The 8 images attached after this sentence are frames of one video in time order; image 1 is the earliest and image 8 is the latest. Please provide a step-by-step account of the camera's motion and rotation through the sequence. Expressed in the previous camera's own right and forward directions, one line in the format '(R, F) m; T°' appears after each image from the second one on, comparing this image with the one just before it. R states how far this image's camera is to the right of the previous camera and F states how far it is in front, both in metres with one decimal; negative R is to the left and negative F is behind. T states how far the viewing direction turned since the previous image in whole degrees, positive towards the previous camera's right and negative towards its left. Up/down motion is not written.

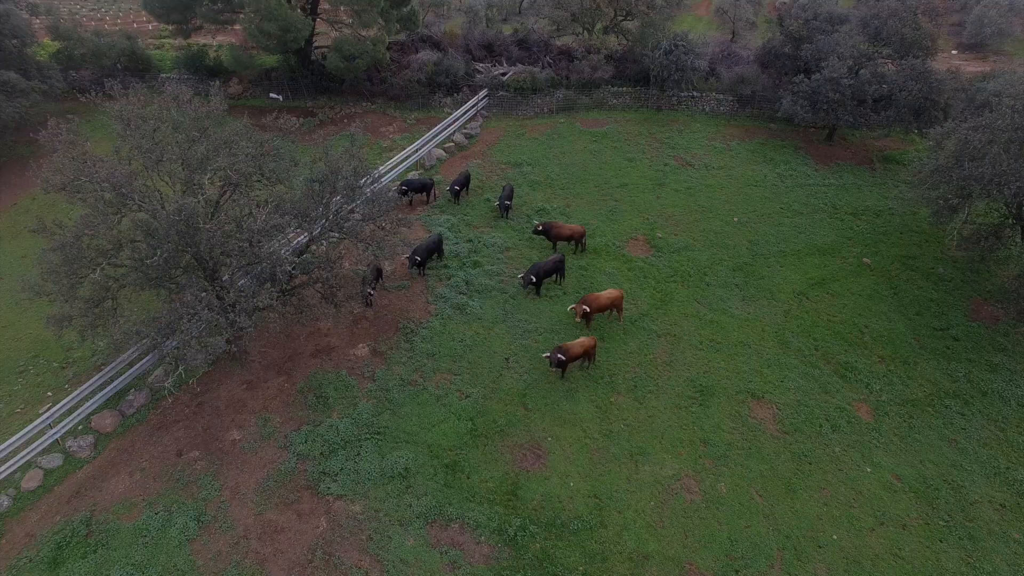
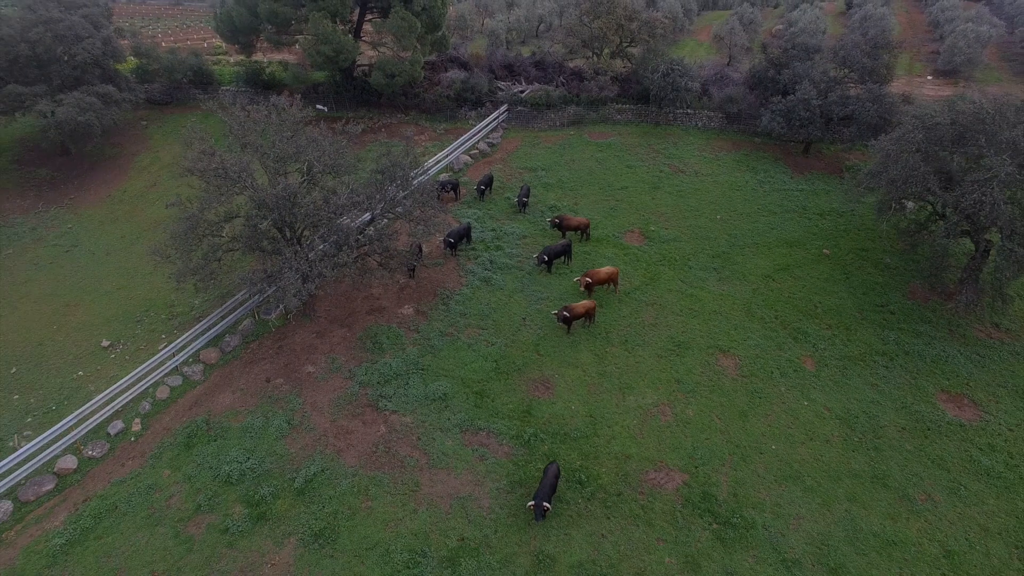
(-0.2, -2.9) m; -1°
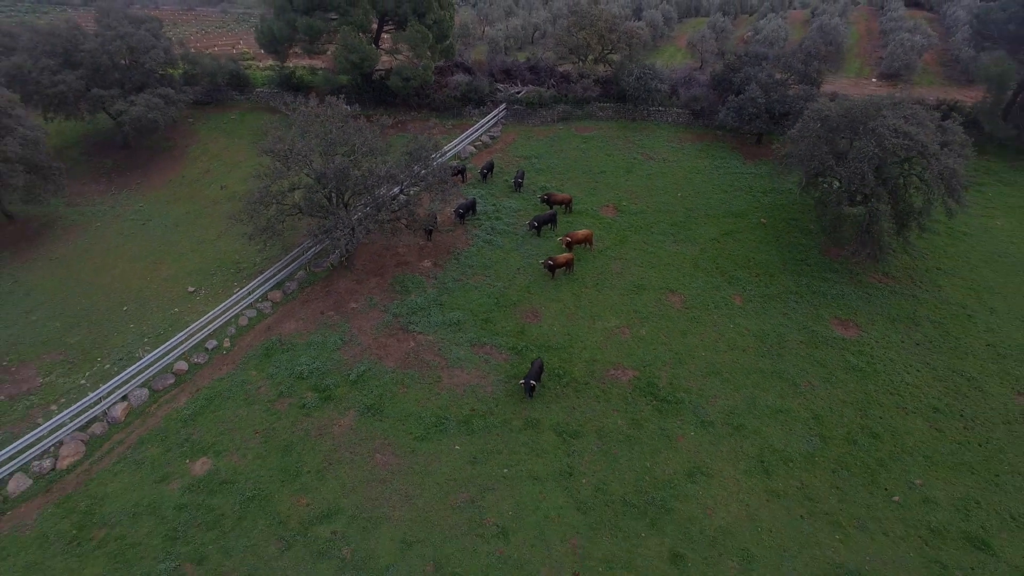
(+0.1, -4.0) m; 0°
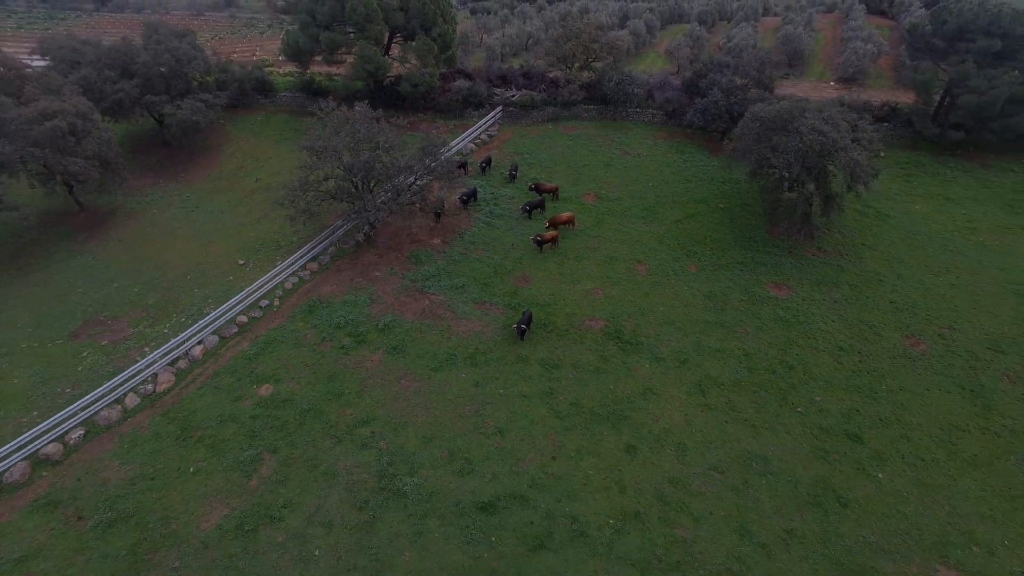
(+0.1, -3.8) m; 0°
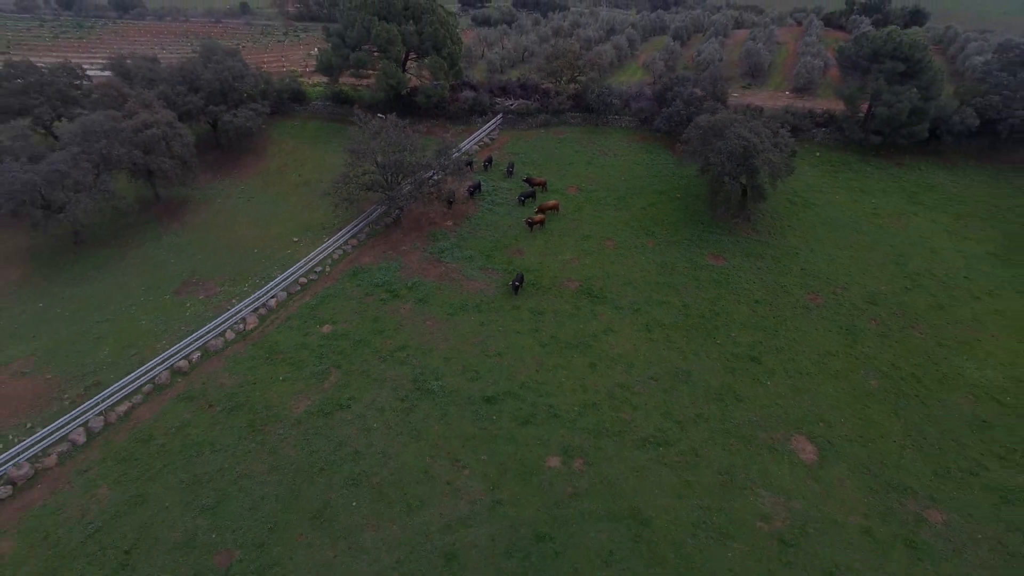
(+0.2, -5.9) m; 0°
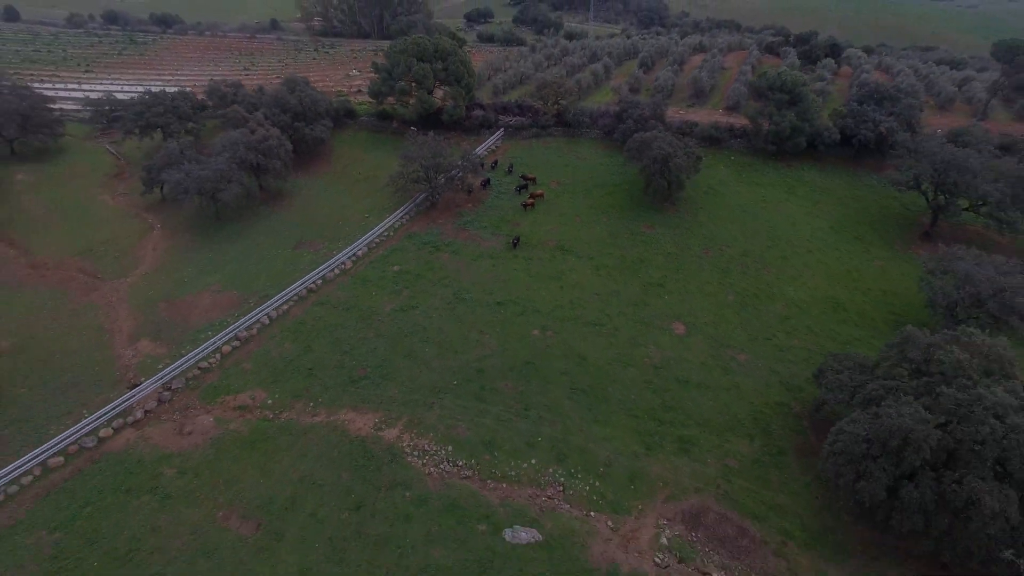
(-0.2, -13.3) m; 0°
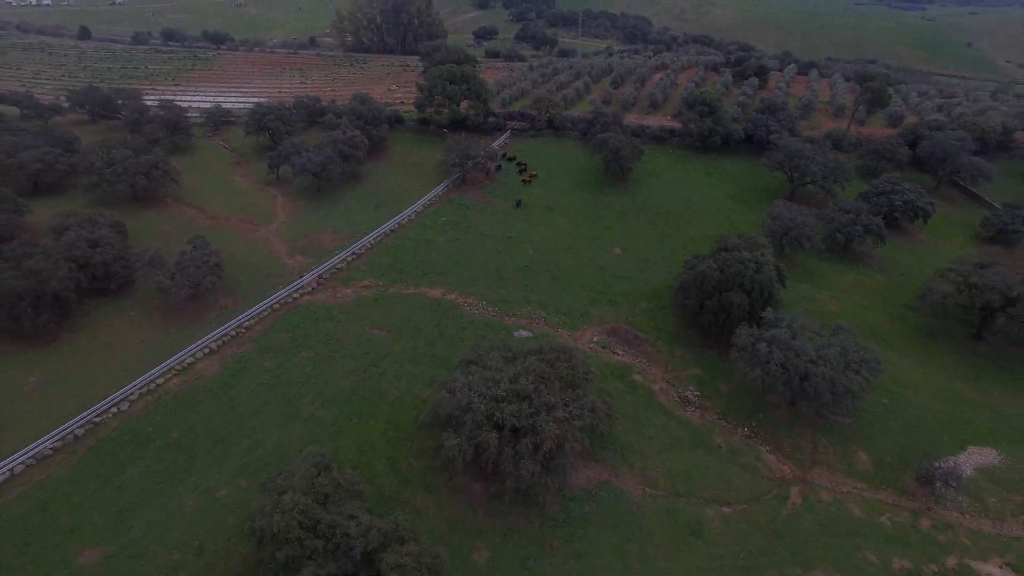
(-0.4, -20.1) m; 0°
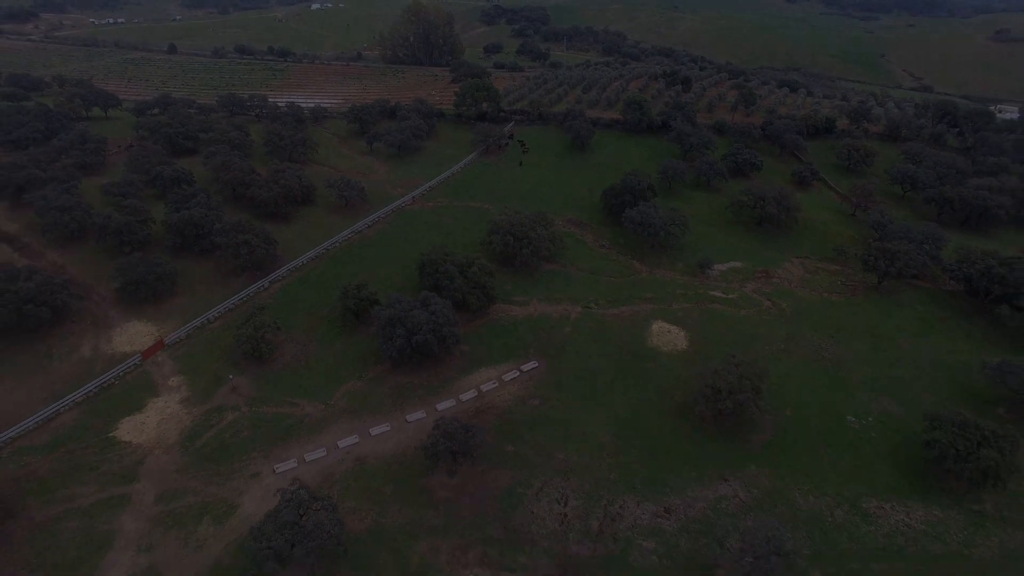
(-1.0, -38.2) m; 0°
